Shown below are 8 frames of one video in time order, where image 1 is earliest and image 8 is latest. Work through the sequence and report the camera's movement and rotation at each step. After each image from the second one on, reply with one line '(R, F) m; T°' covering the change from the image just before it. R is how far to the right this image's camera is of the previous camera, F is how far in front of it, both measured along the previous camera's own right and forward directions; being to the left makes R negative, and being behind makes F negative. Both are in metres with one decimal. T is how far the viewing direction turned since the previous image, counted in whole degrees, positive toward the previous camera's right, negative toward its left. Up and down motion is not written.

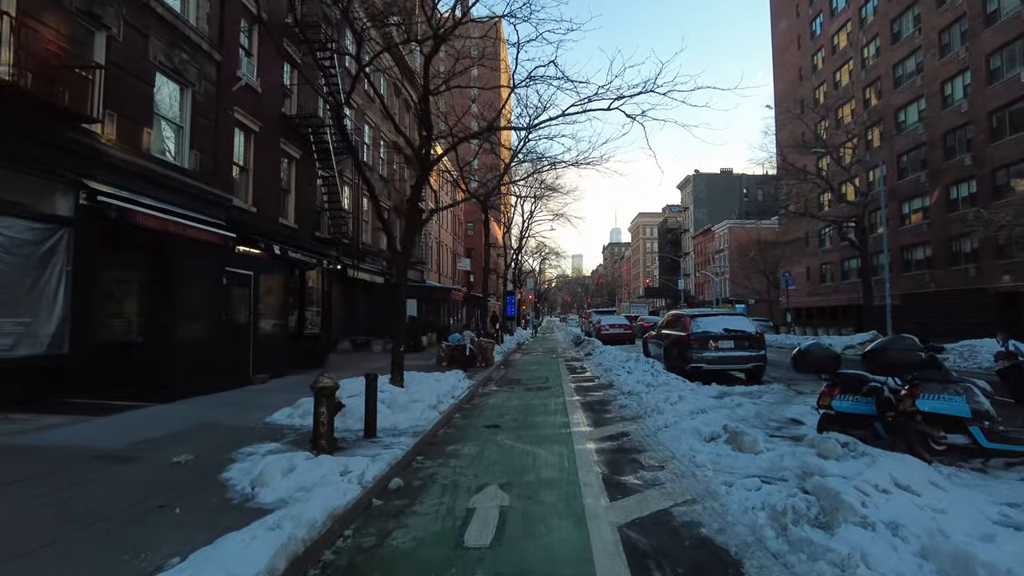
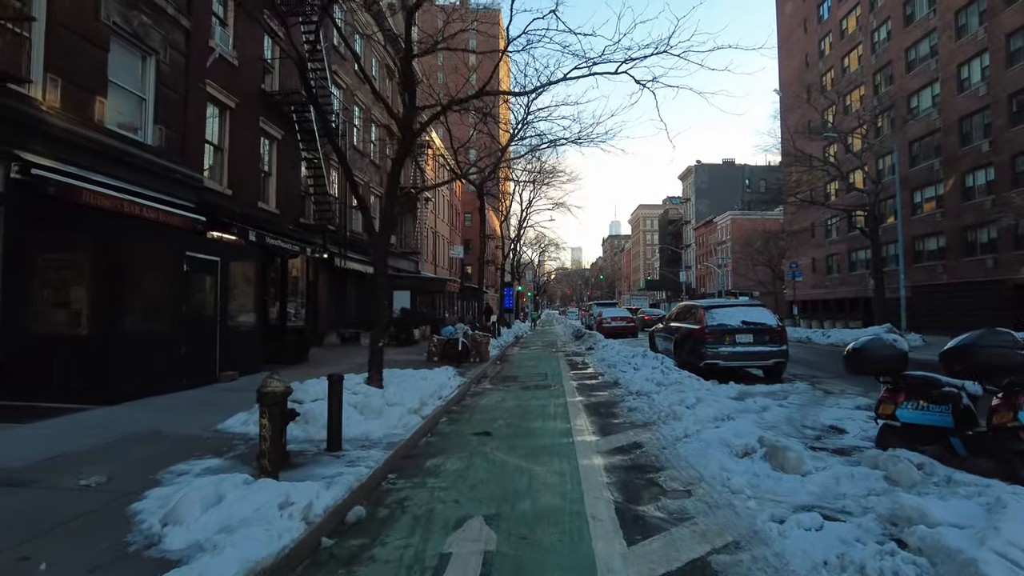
(+0.1, +1.2) m; 0°
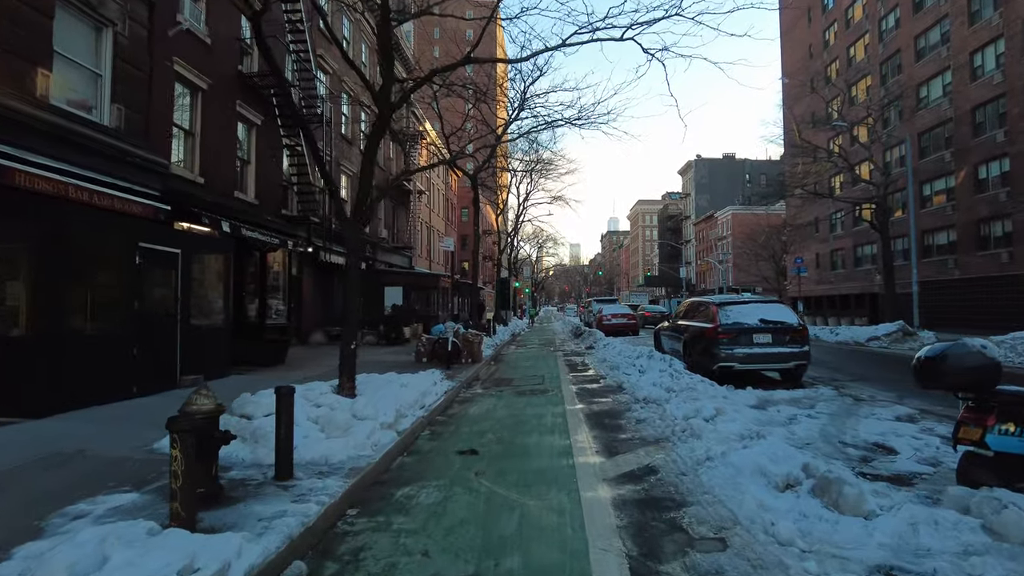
(+0.1, +1.1) m; 0°
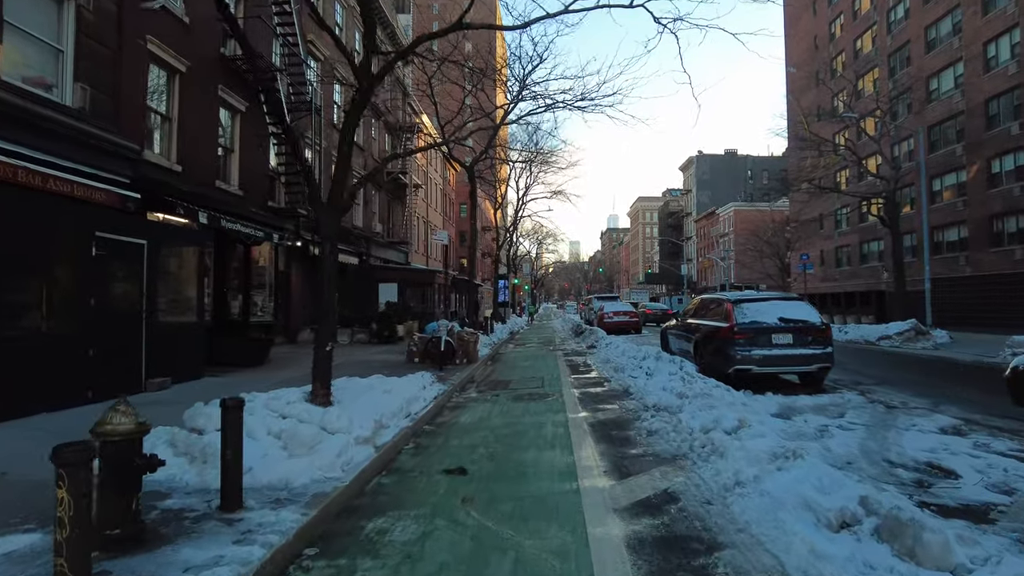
(0.0, +0.8) m; 0°
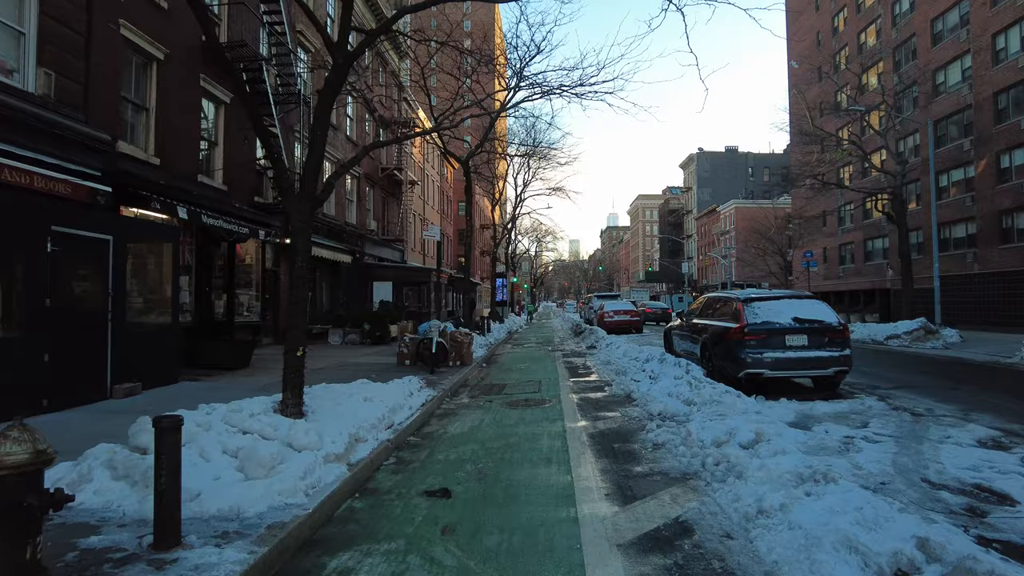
(+0.1, +0.6) m; 0°
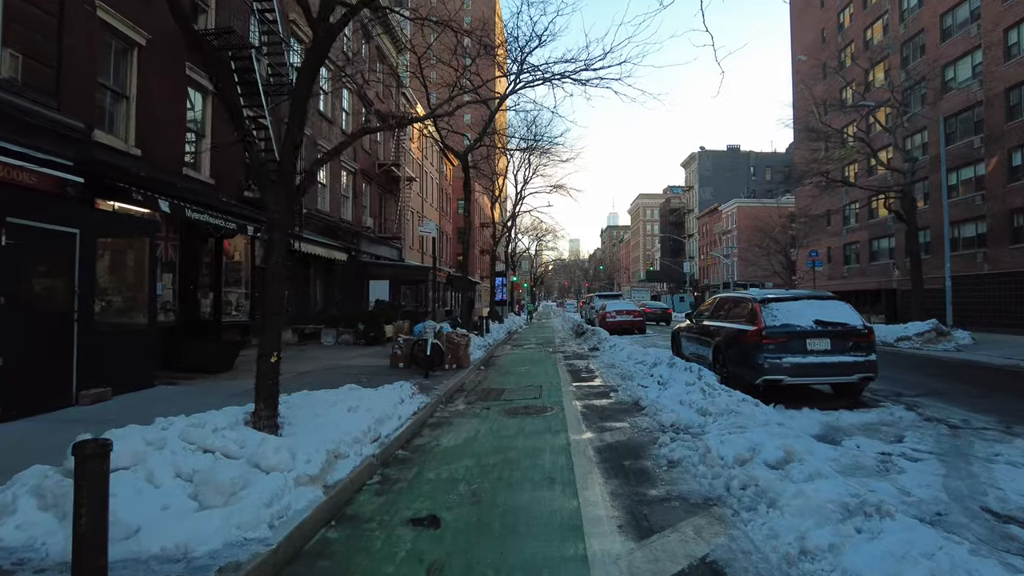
(0.0, +0.6) m; 0°
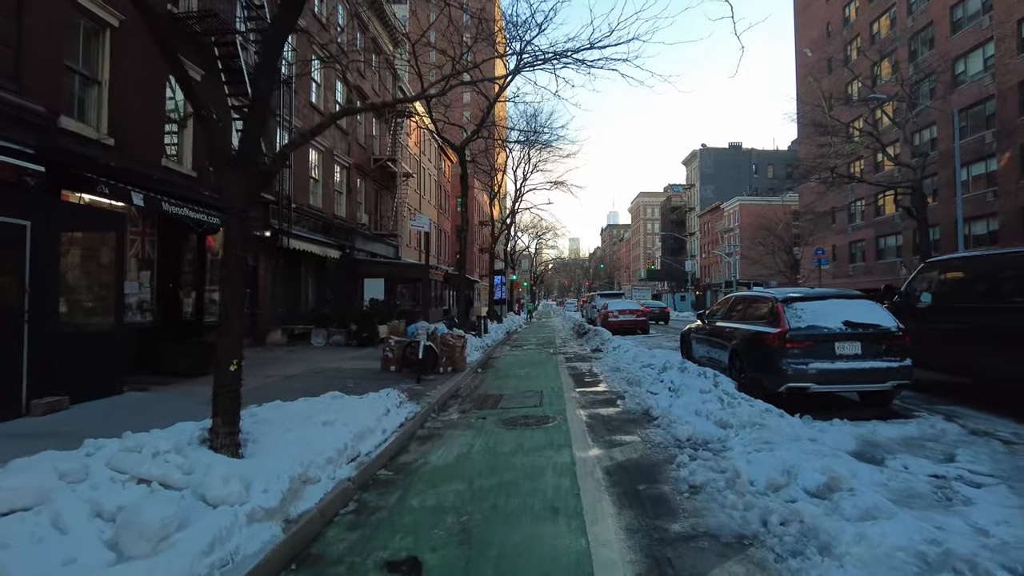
(0.0, +0.7) m; 0°
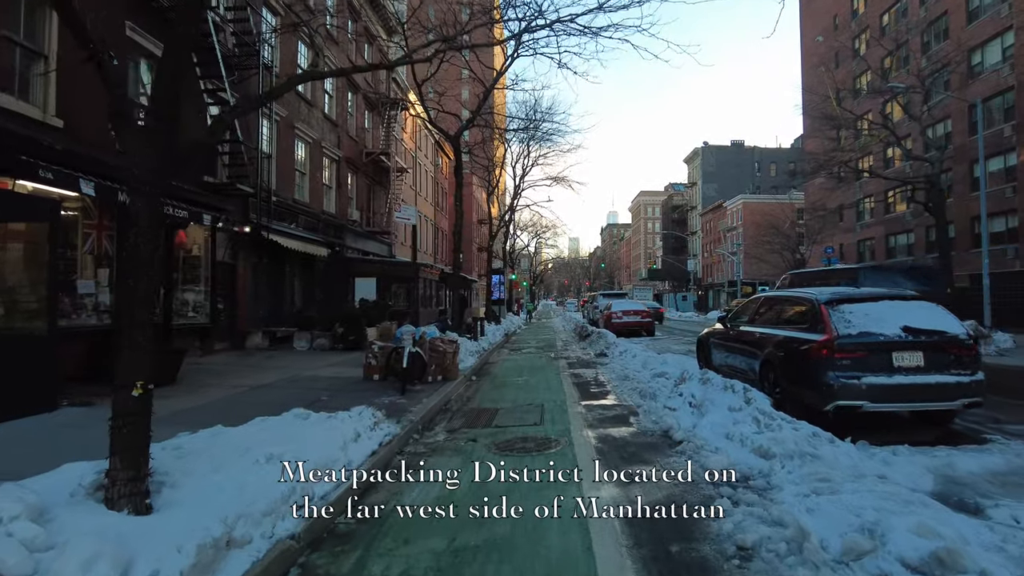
(0.0, +1.2) m; 0°
